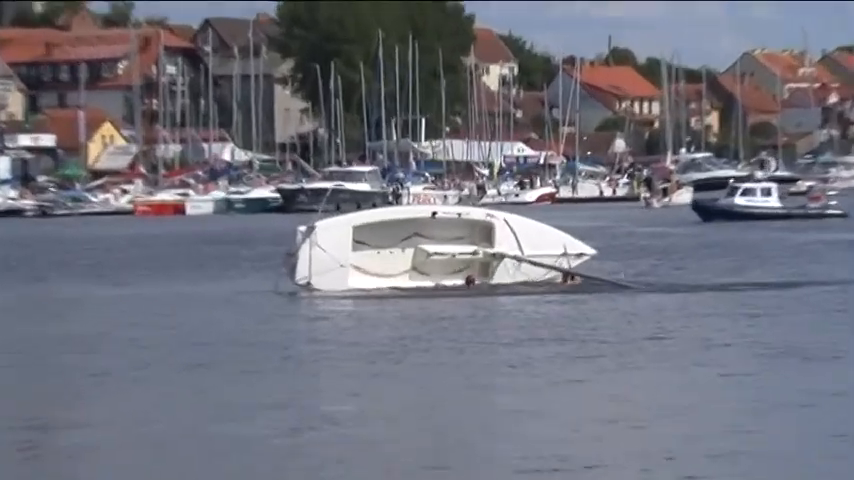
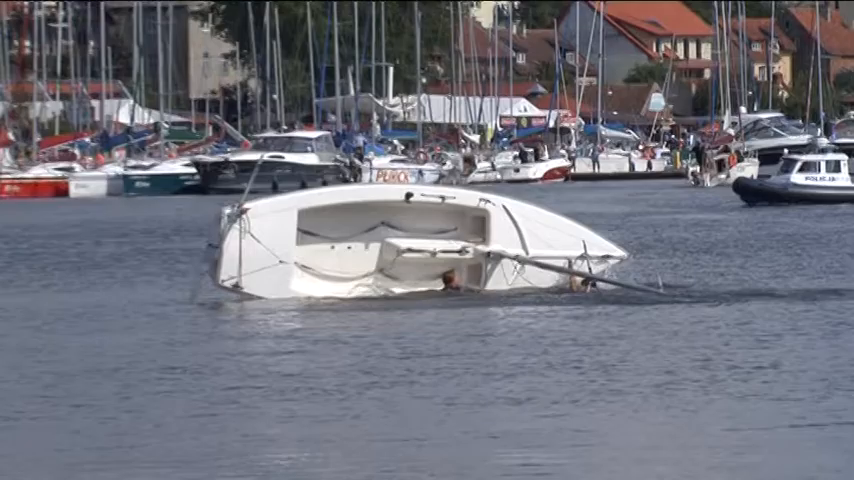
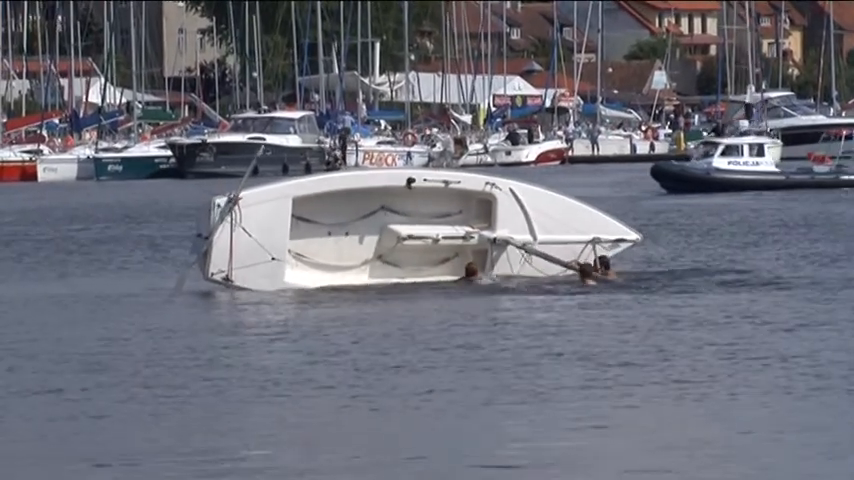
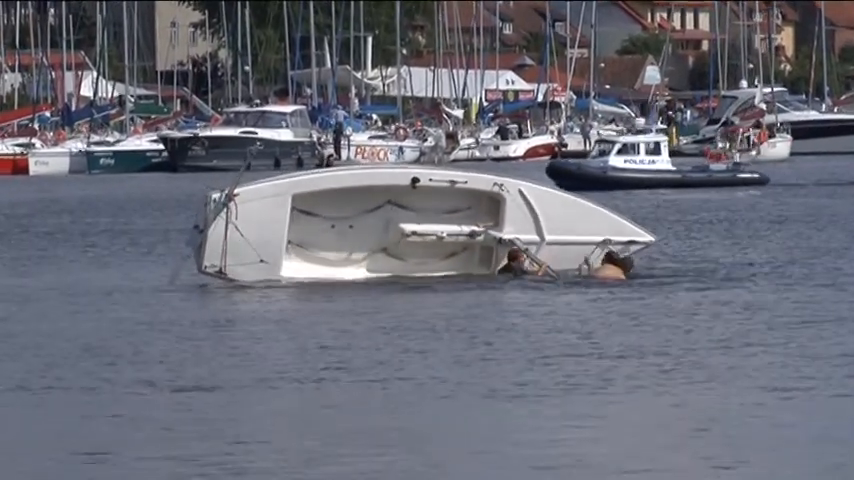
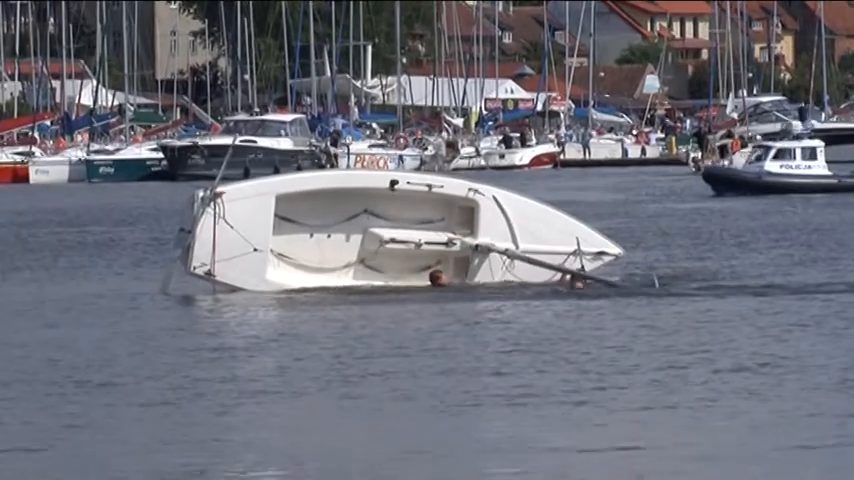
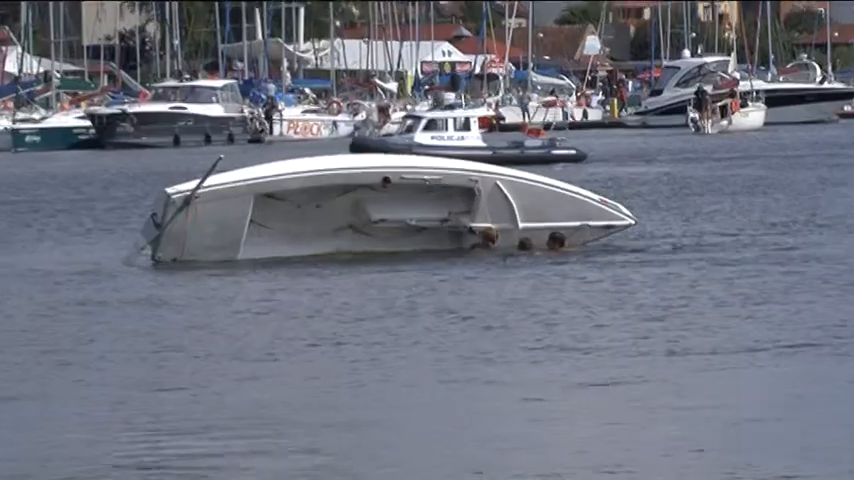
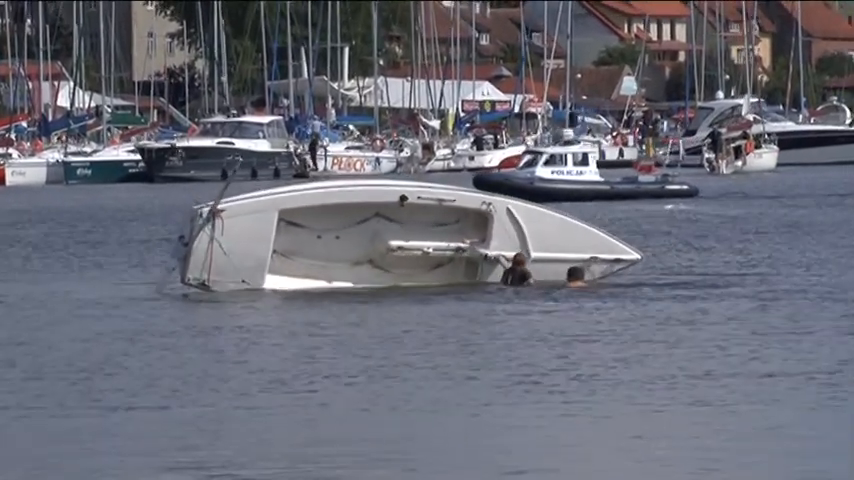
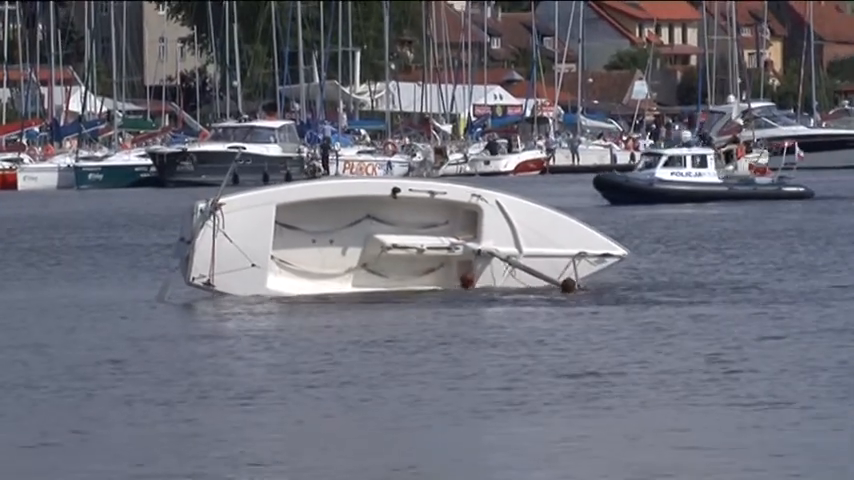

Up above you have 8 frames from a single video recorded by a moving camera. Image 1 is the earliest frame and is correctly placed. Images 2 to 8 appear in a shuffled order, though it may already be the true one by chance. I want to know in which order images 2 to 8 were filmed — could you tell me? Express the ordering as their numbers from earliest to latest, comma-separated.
2, 5, 3, 8, 4, 7, 6
